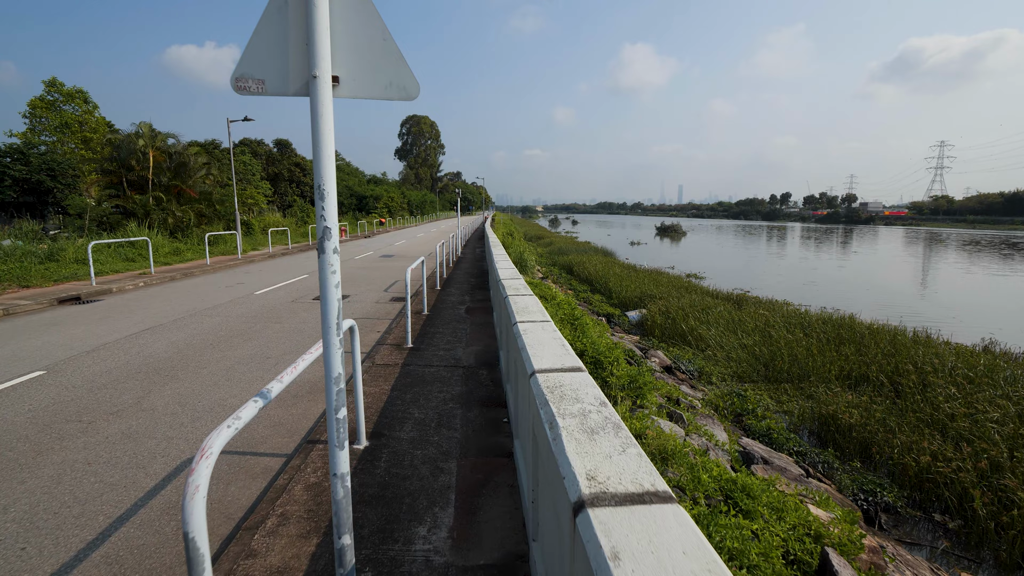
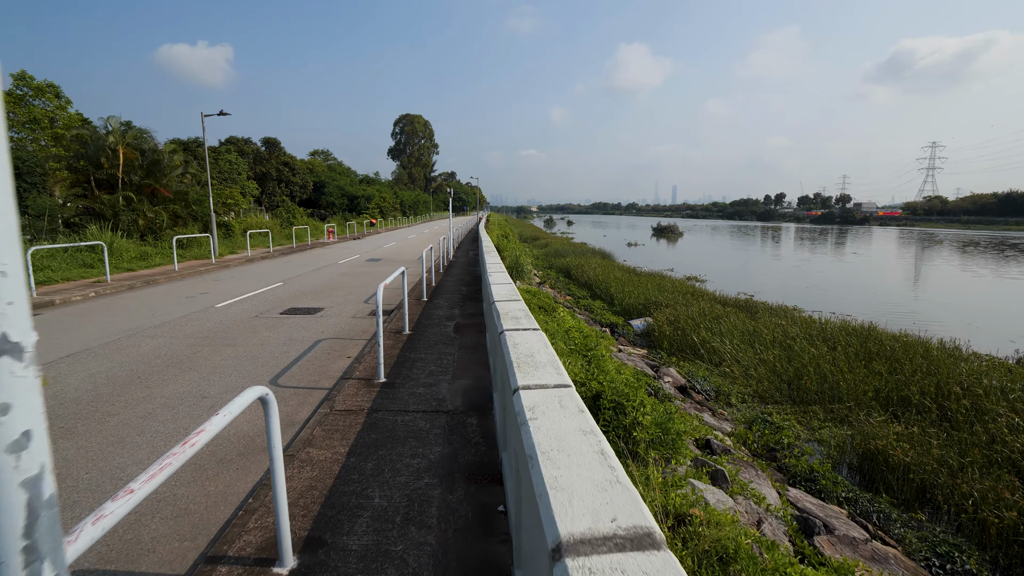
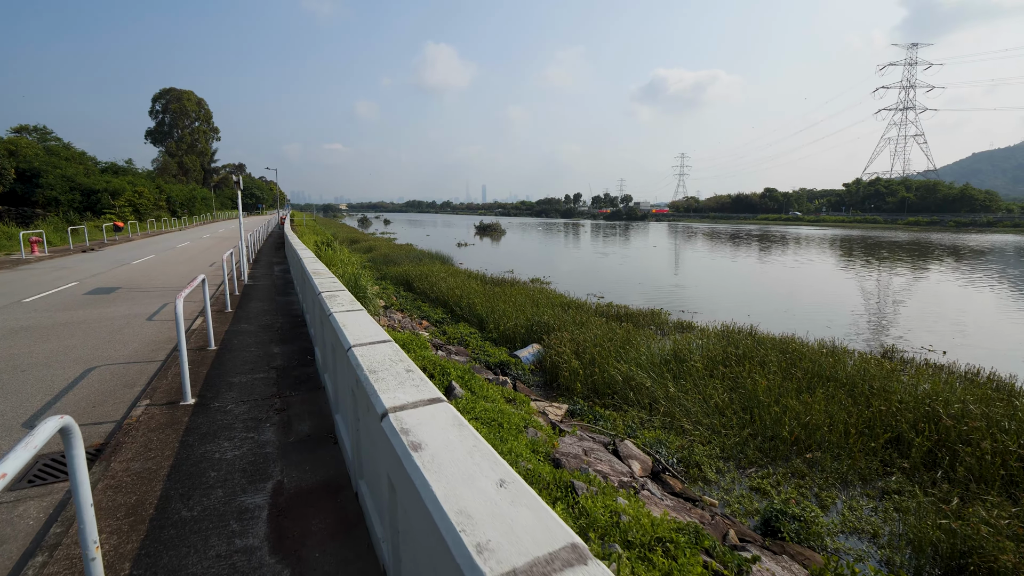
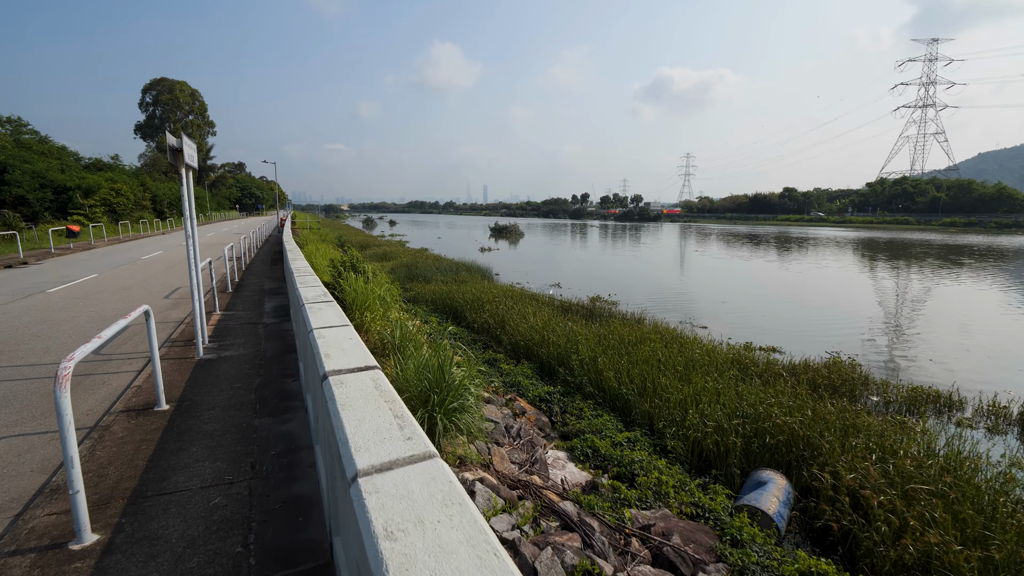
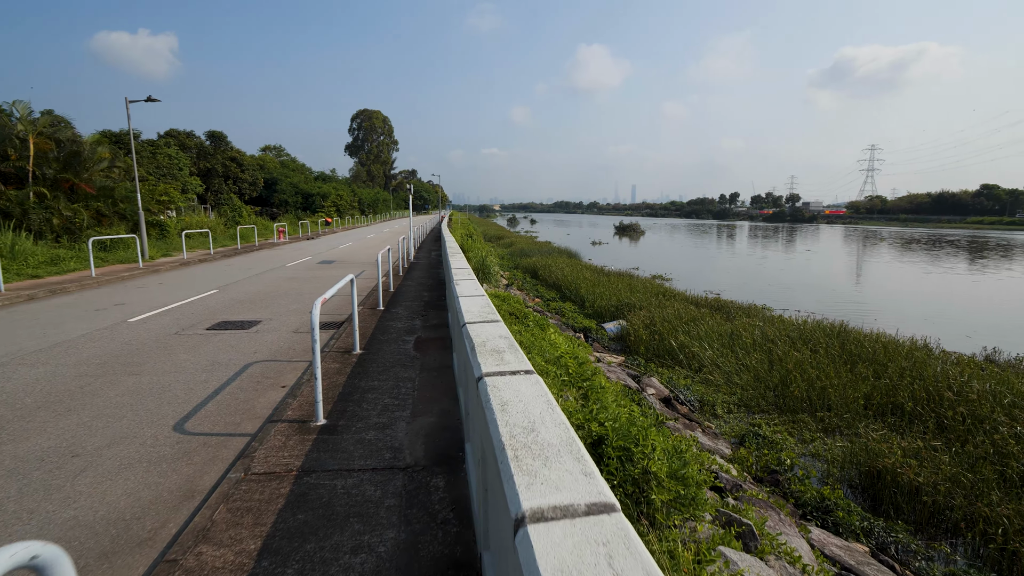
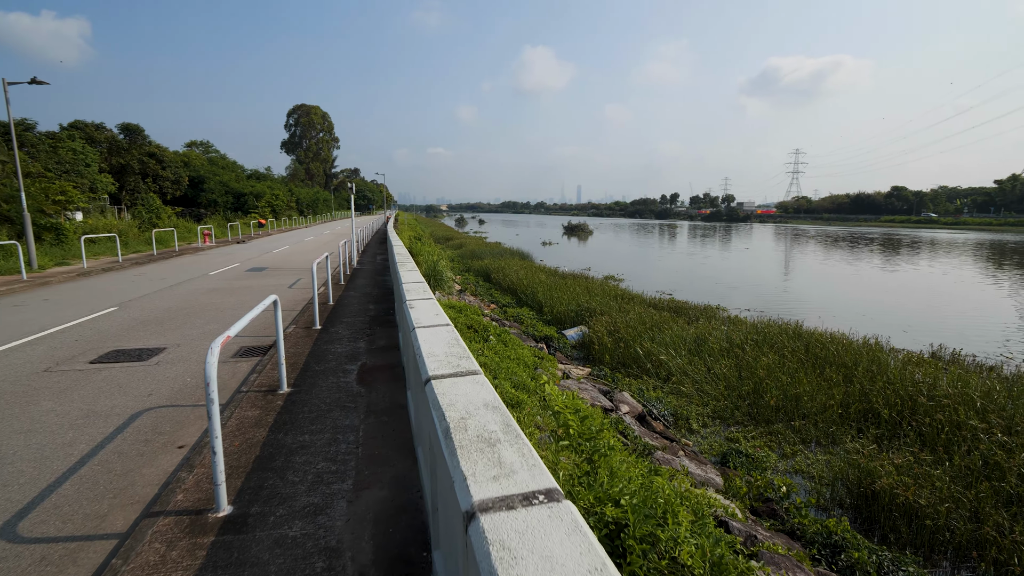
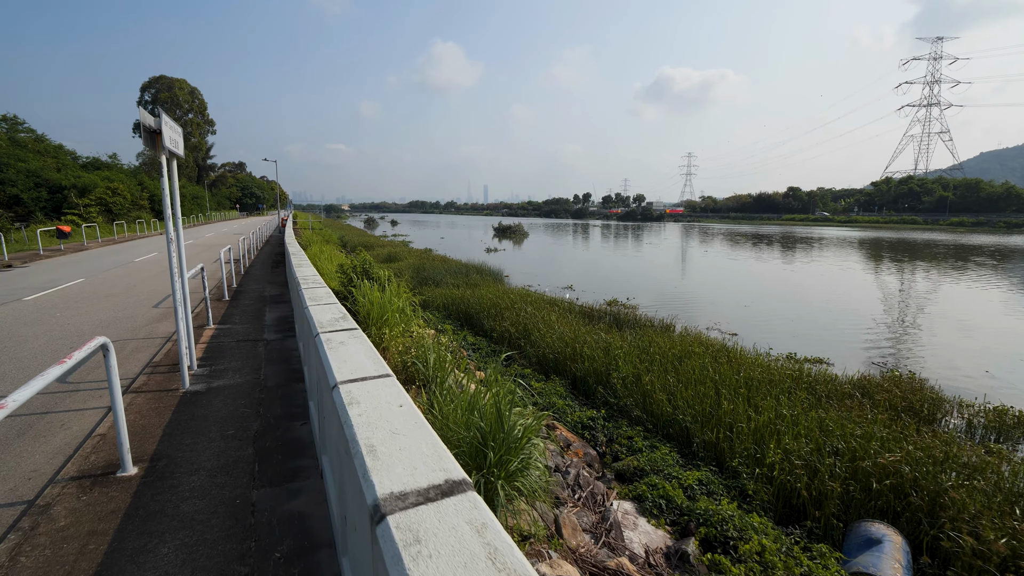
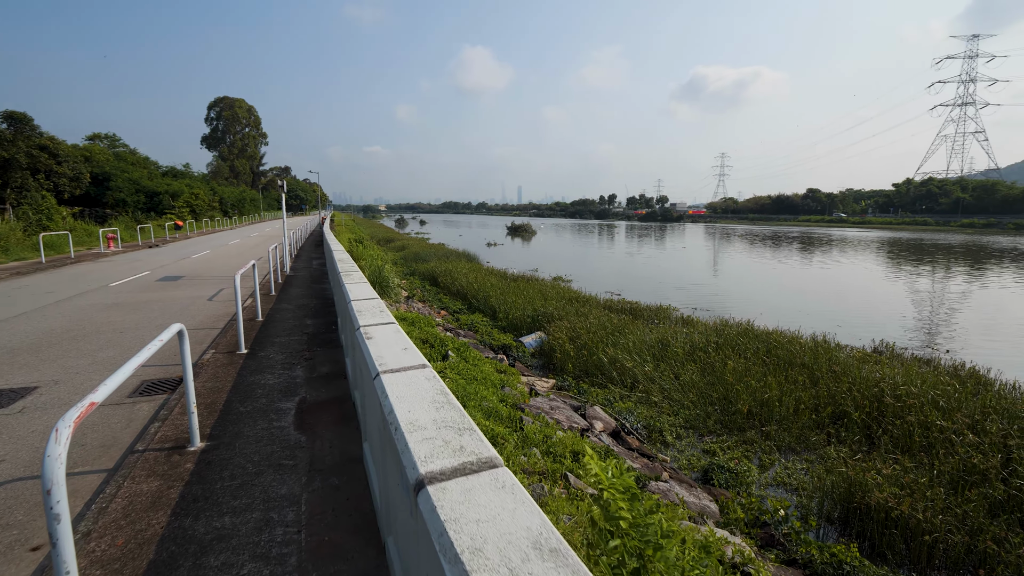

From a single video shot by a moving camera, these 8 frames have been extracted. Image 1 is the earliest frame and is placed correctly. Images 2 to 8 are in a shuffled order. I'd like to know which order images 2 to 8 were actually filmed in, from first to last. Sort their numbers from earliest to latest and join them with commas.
2, 5, 6, 8, 3, 4, 7
